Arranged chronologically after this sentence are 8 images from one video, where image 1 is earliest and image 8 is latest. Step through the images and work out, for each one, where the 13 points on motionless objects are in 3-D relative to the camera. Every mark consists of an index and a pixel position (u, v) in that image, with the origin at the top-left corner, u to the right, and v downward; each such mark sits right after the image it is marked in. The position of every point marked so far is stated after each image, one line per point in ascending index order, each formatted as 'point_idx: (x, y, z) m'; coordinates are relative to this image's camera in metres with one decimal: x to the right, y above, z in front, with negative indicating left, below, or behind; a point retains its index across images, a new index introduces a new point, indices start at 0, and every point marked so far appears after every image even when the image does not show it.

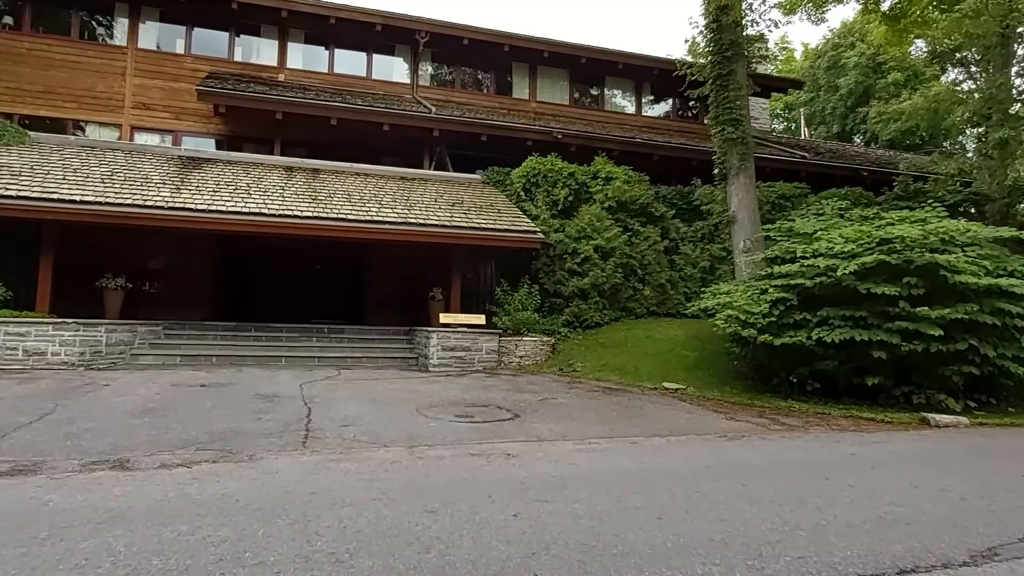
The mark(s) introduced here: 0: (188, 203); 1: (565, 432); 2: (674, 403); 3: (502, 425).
0: (-5.4, +1.4, +11.2) m
1: (+0.5, -1.4, +6.6) m
2: (+2.0, -1.4, +8.4) m
3: (-0.1, -1.4, +7.0) m
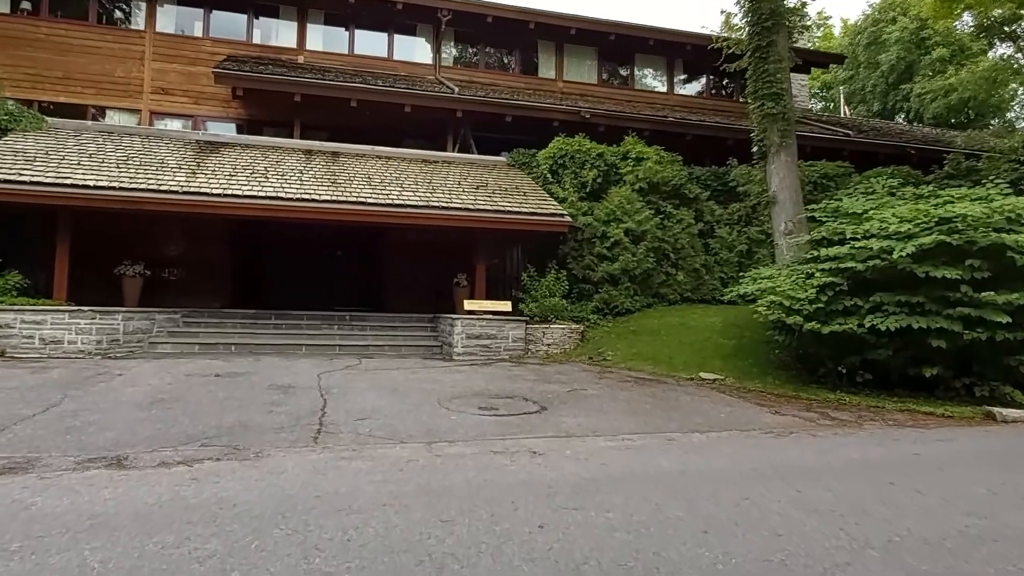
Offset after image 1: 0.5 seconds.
0: (-5.0, +1.6, +10.9) m
1: (+0.8, -1.3, +6.2) m
2: (+2.3, -1.3, +7.9) m
3: (+0.2, -1.3, +6.6) m
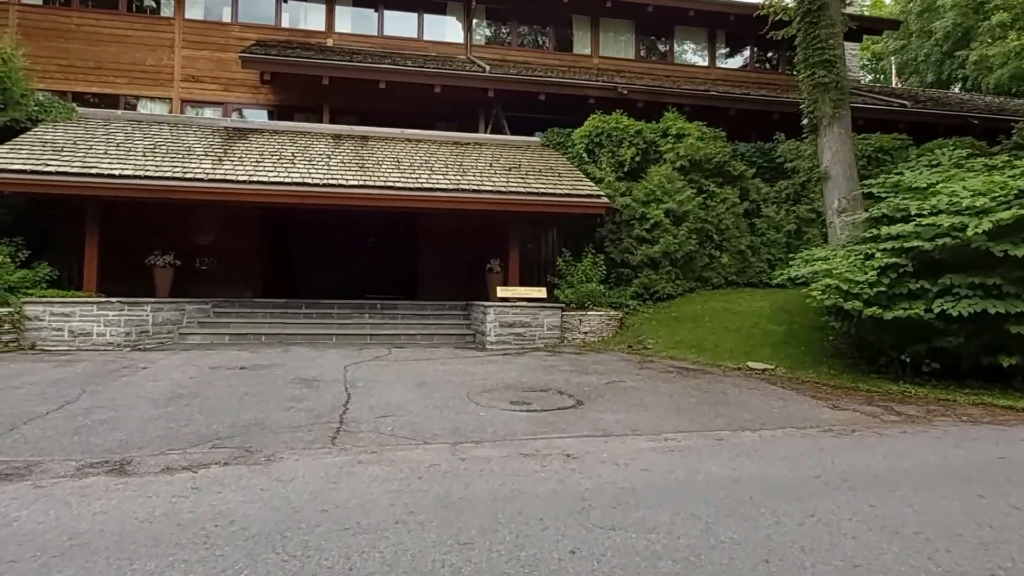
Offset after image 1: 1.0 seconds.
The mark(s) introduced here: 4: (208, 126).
0: (-4.5, +1.8, +10.6) m
1: (+1.0, -1.1, +5.7) m
2: (+2.7, -1.1, +7.3) m
3: (+0.5, -1.1, +6.1) m
4: (-5.7, +3.0, +12.7) m
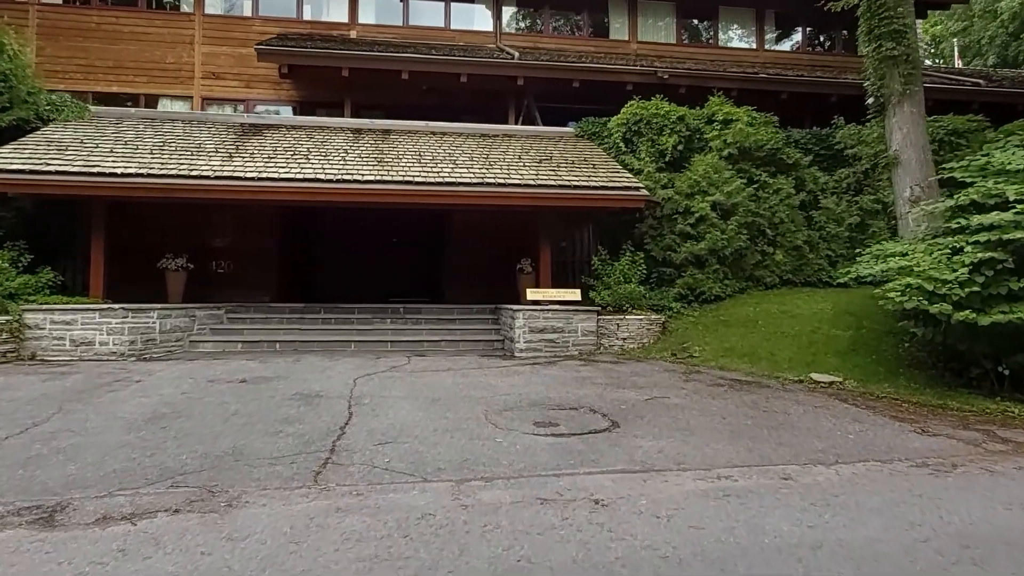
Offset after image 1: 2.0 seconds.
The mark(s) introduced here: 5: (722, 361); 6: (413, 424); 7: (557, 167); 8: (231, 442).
0: (-4.0, +1.7, +10.0) m
1: (+1.2, -1.2, +4.7) m
2: (+2.9, -1.1, +6.2) m
3: (+0.6, -1.2, +5.2) m
4: (-5.1, +2.9, +12.1) m
5: (+2.6, -0.9, +8.4) m
6: (-0.8, -1.1, +5.6) m
7: (+0.7, +2.0, +11.2) m
8: (-2.0, -1.1, +4.9) m
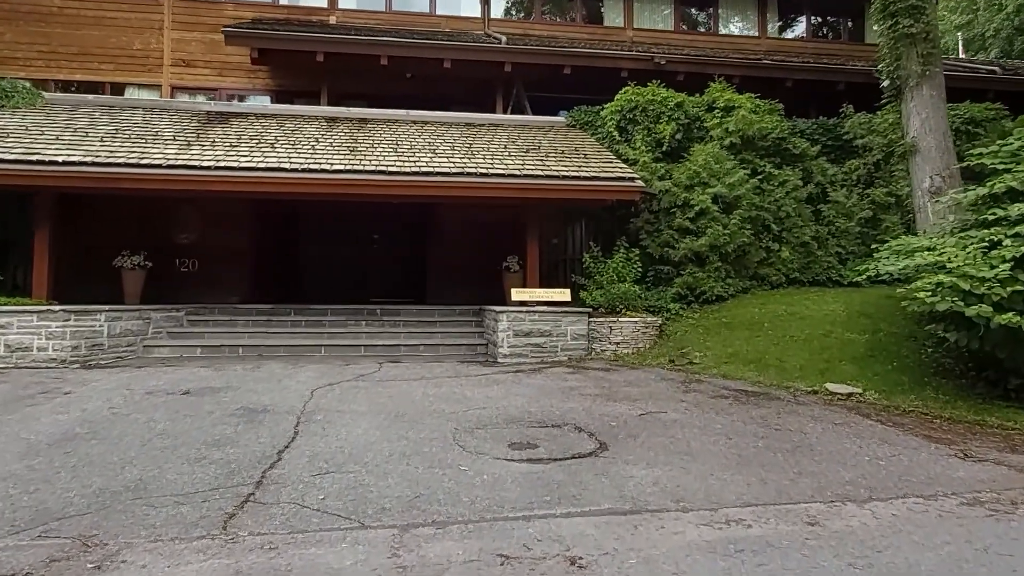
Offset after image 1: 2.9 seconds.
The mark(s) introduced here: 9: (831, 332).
0: (-4.2, +1.7, +9.2) m
1: (+1.0, -1.2, +3.9) m
2: (+2.7, -1.1, +5.4) m
3: (+0.4, -1.2, +4.3) m
4: (-5.4, +2.9, +11.3) m
5: (+2.4, -0.9, +7.6) m
6: (-1.0, -1.1, +4.8) m
7: (+0.5, +2.0, +10.4) m
8: (-2.2, -1.1, +4.1) m
9: (+3.8, -0.5, +8.0) m
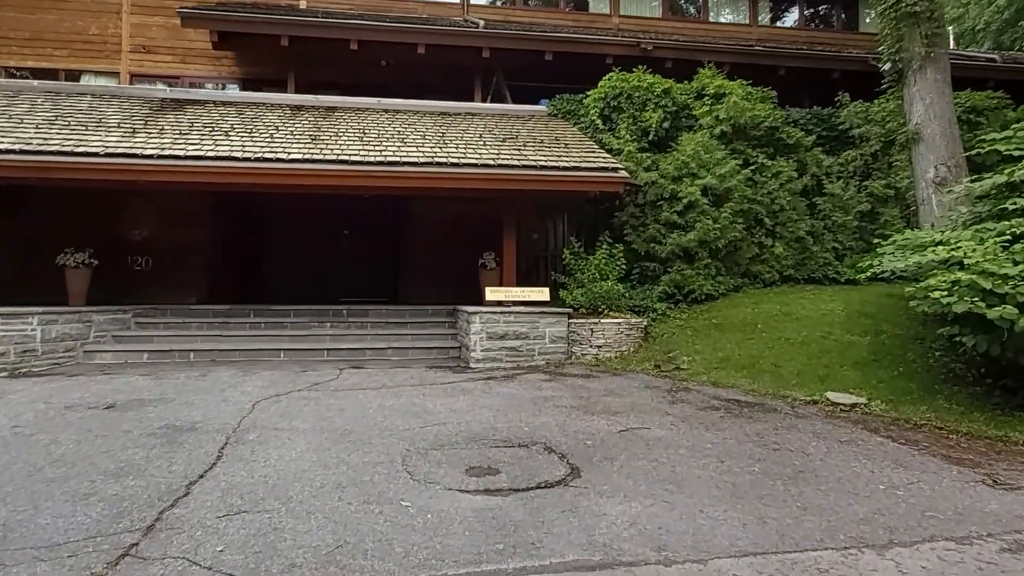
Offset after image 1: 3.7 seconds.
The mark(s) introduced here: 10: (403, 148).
0: (-4.6, +1.7, +8.4) m
1: (+0.7, -1.2, +3.2) m
2: (+2.4, -1.1, +4.7) m
3: (+0.2, -1.2, +3.7) m
4: (-5.7, +3.0, +10.5) m
5: (+2.1, -0.9, +6.9) m
6: (-1.3, -1.1, +4.1) m
7: (+0.2, +2.0, +9.7) m
8: (-2.5, -1.1, +3.4) m
9: (+3.4, -0.5, +7.4) m
10: (-1.5, +1.9, +9.3) m
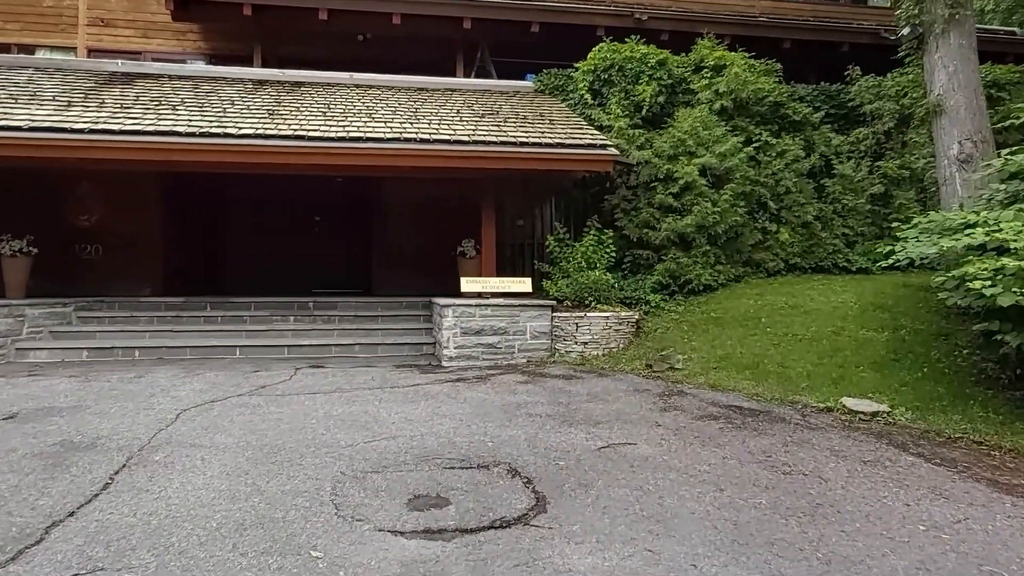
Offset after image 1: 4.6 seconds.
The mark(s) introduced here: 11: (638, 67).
0: (-4.8, +1.8, +7.6) m
1: (+0.5, -1.1, +2.4) m
2: (+2.2, -1.0, +3.9) m
3: (-0.1, -1.1, +2.9) m
4: (-6.0, +3.1, +9.7) m
5: (+1.8, -0.8, +6.1) m
6: (-1.6, -1.1, +3.3) m
7: (-0.1, +2.2, +8.8) m
8: (-2.7, -1.1, +2.6) m
9: (+3.2, -0.4, +6.6) m
10: (-1.7, +2.0, +8.4) m
11: (+1.8, +3.1, +9.4) m
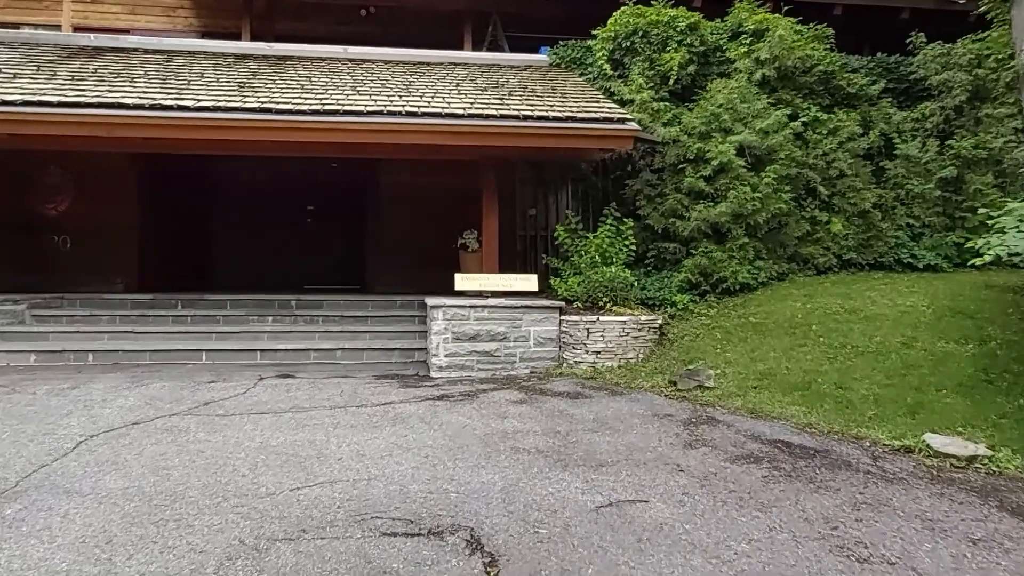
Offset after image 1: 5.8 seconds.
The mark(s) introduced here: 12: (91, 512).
0: (-4.8, +1.9, +6.7) m
1: (+0.2, -1.1, +1.3) m
2: (+2.0, -1.0, +2.8) m
3: (-0.3, -1.1, +1.8) m
4: (-5.9, +3.2, +8.8) m
5: (+1.7, -0.8, +4.9) m
6: (-1.7, -1.1, +2.3) m
7: (0.0, +2.2, +7.7) m
8: (-3.0, -1.1, +1.6) m
9: (+3.2, -0.4, +5.3) m
10: (-1.7, +2.1, +7.4) m
11: (+1.9, +3.1, +8.2) m
12: (-1.9, -1.0, +3.1) m
